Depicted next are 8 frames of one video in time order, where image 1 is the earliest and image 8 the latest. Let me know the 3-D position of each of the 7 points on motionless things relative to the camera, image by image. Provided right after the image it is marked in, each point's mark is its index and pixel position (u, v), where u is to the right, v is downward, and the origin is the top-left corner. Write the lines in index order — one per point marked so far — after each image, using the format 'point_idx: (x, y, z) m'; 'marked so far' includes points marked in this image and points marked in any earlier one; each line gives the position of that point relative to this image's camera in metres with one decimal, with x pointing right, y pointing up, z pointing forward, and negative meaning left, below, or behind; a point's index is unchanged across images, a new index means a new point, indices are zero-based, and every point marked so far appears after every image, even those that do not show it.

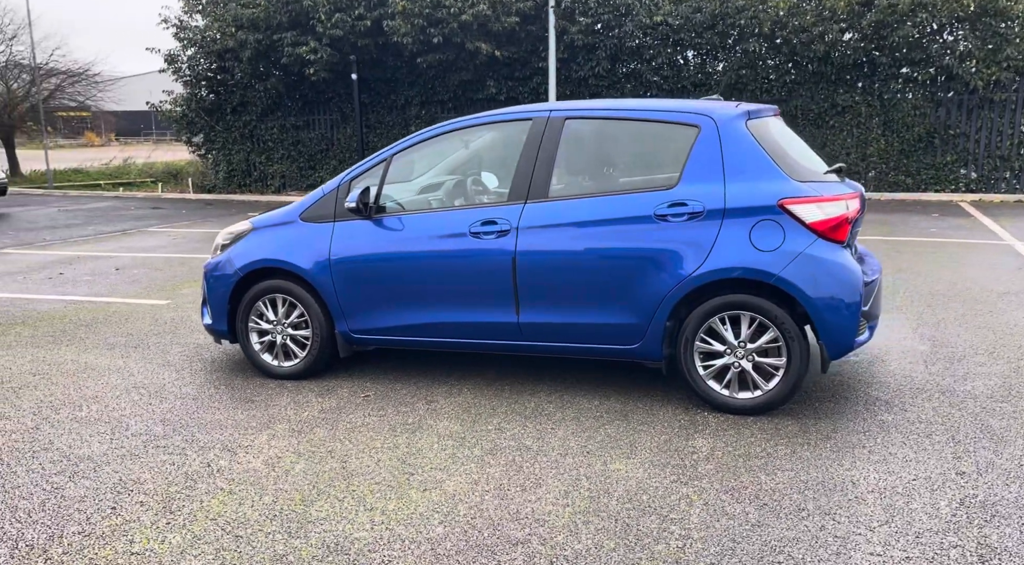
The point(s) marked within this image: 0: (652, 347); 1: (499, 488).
0: (+0.7, -0.3, +4.0) m
1: (0.0, -0.8, +3.1) m
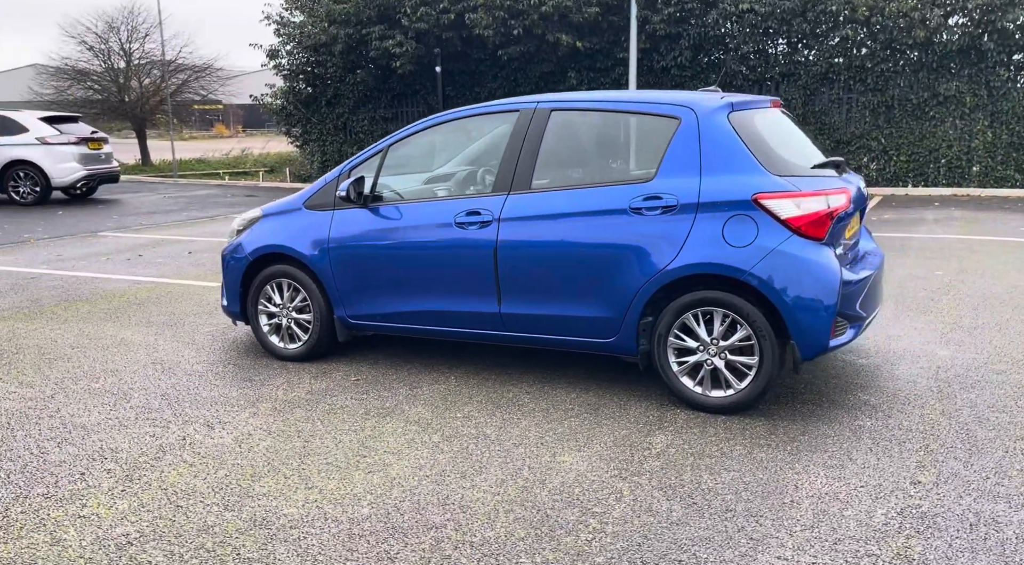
0: (+0.6, -0.3, +3.9) m
1: (-0.3, -0.8, +3.1) m
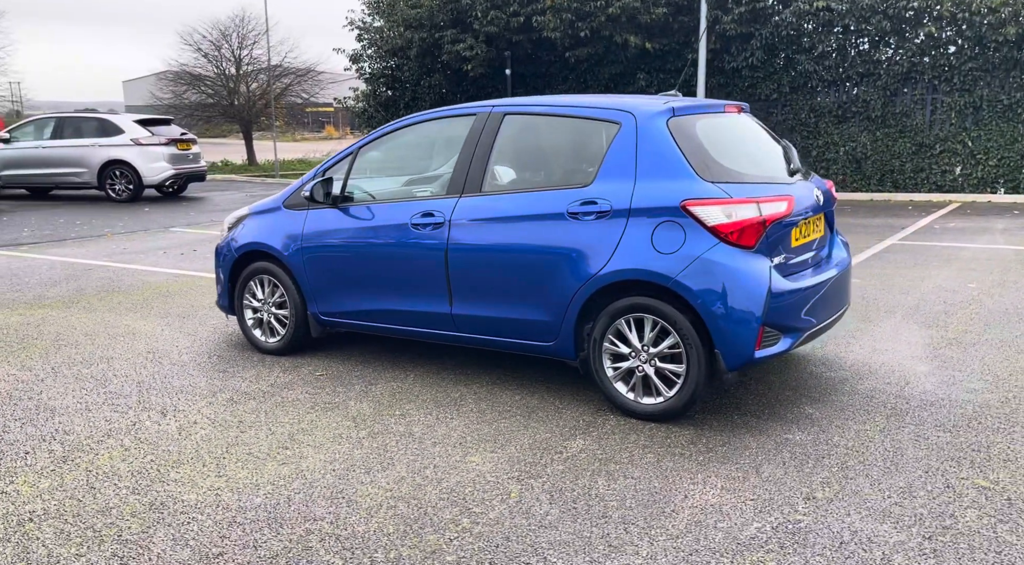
0: (+0.3, -0.3, +3.9) m
1: (-0.7, -0.8, +3.2) m
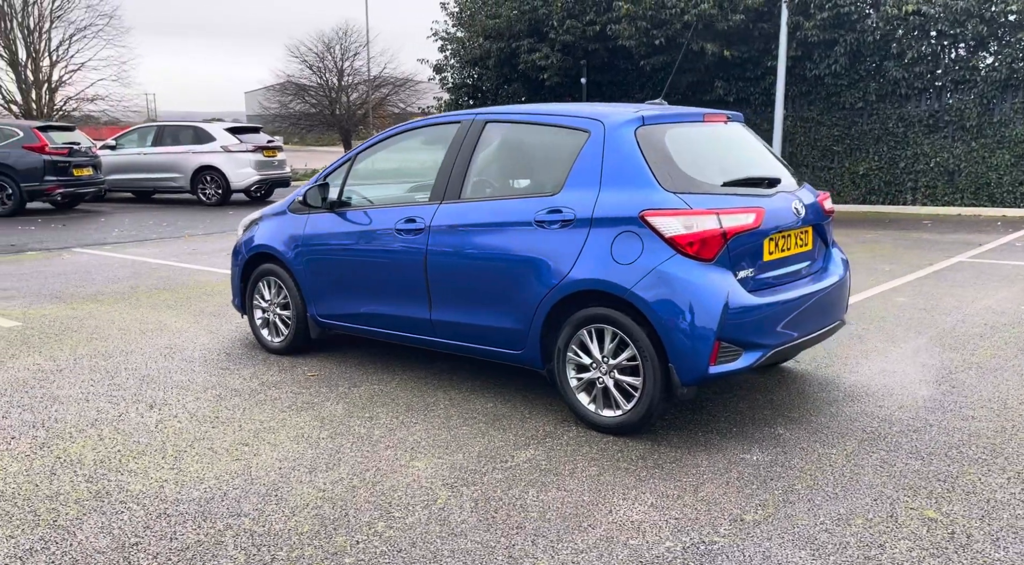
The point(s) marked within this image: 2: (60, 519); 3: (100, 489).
0: (+0.1, -0.4, +3.9) m
1: (-0.9, -0.8, +3.3) m
2: (-1.6, -0.9, +2.8) m
3: (-1.6, -0.8, +3.1) m
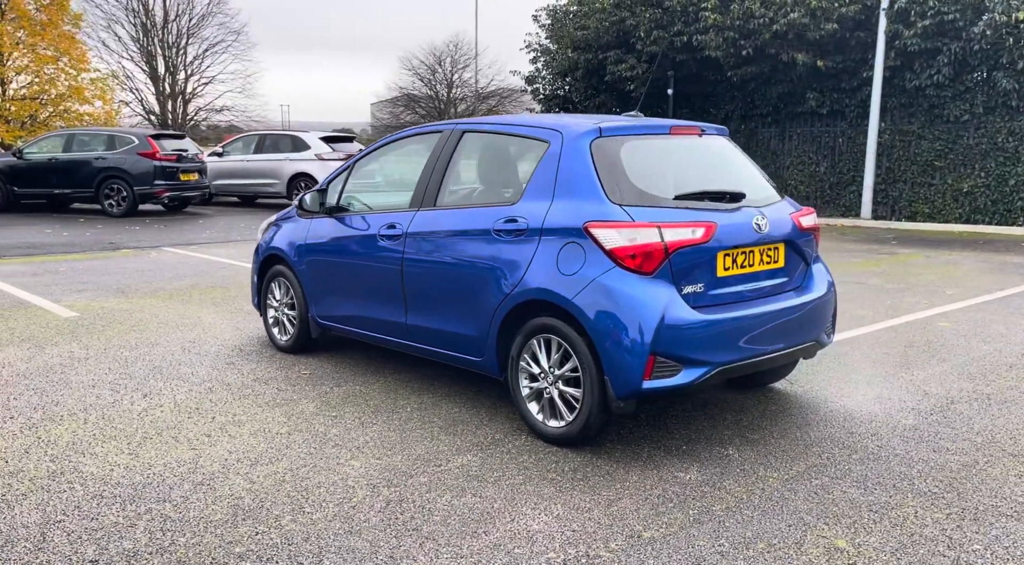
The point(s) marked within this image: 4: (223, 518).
0: (-0.1, -0.4, +3.9) m
1: (-1.2, -0.8, +3.4) m
2: (-2.0, -0.8, +3.0) m
3: (-2.0, -0.8, +3.3) m
4: (-1.1, -0.9, +2.8) m
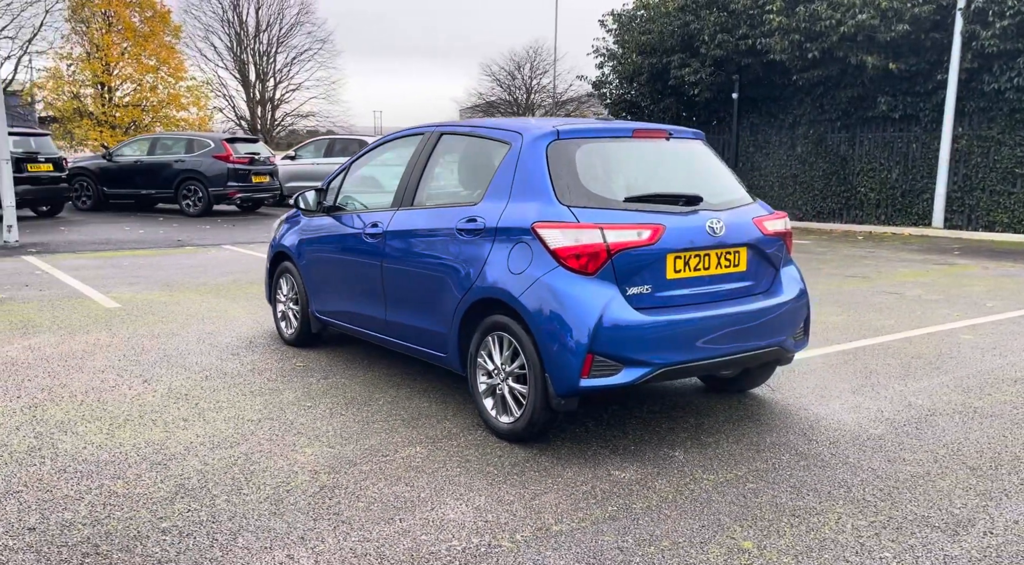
0: (-0.3, -0.4, +4.0) m
1: (-1.5, -0.8, +3.6) m
2: (-2.3, -0.8, +3.3) m
3: (-2.2, -0.8, +3.6) m
4: (-1.4, -0.8, +3.0) m
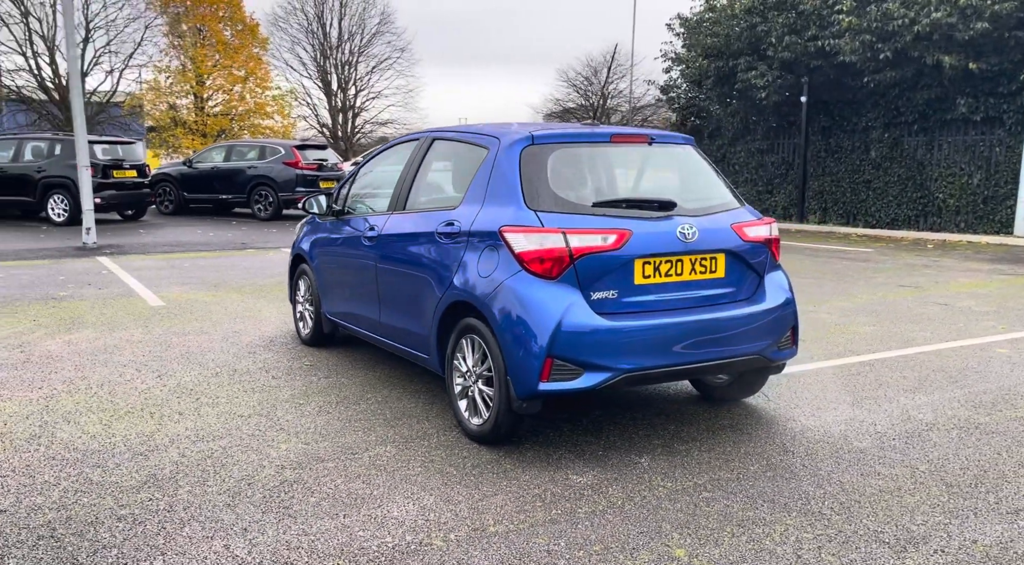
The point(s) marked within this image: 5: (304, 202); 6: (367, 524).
0: (-0.4, -0.4, +4.1) m
1: (-1.6, -0.8, +3.8) m
2: (-2.4, -0.8, +3.5) m
3: (-2.3, -0.7, +3.8) m
4: (-1.6, -0.8, +3.1) m
5: (-1.5, +0.6, +5.7) m
6: (-0.5, -0.9, +2.8) m
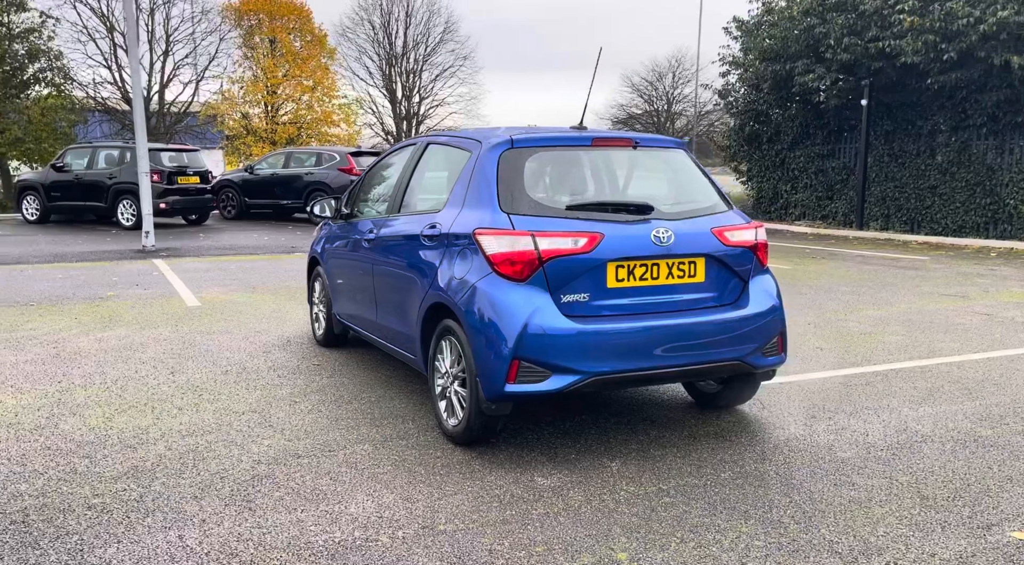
0: (-0.5, -0.4, +4.1) m
1: (-1.7, -0.8, +3.9) m
2: (-2.6, -0.8, +3.7) m
3: (-2.4, -0.7, +4.0) m
4: (-1.7, -0.8, +3.3) m
5: (-1.4, +0.6, +5.9) m
6: (-0.7, -0.9, +2.8) m
